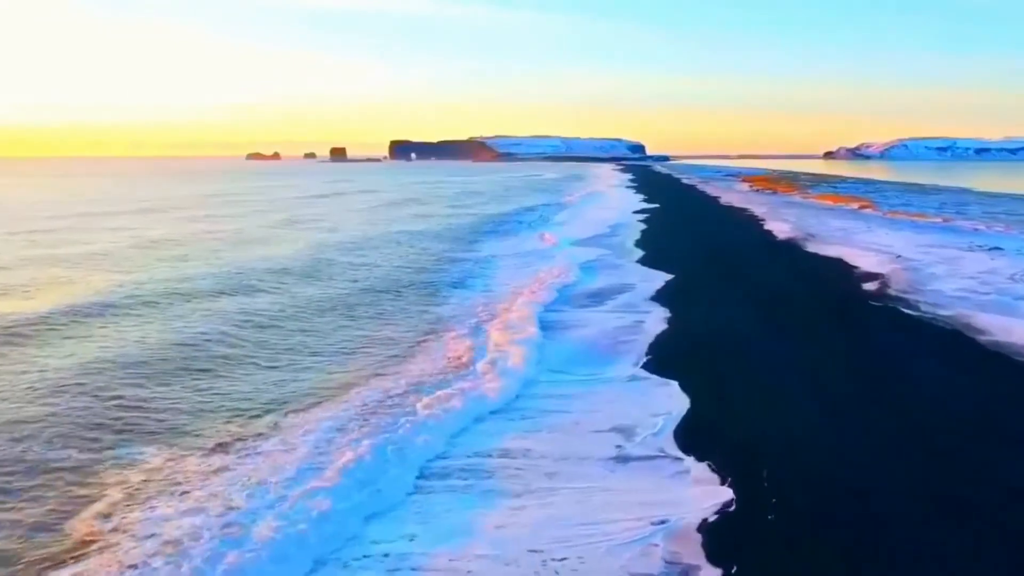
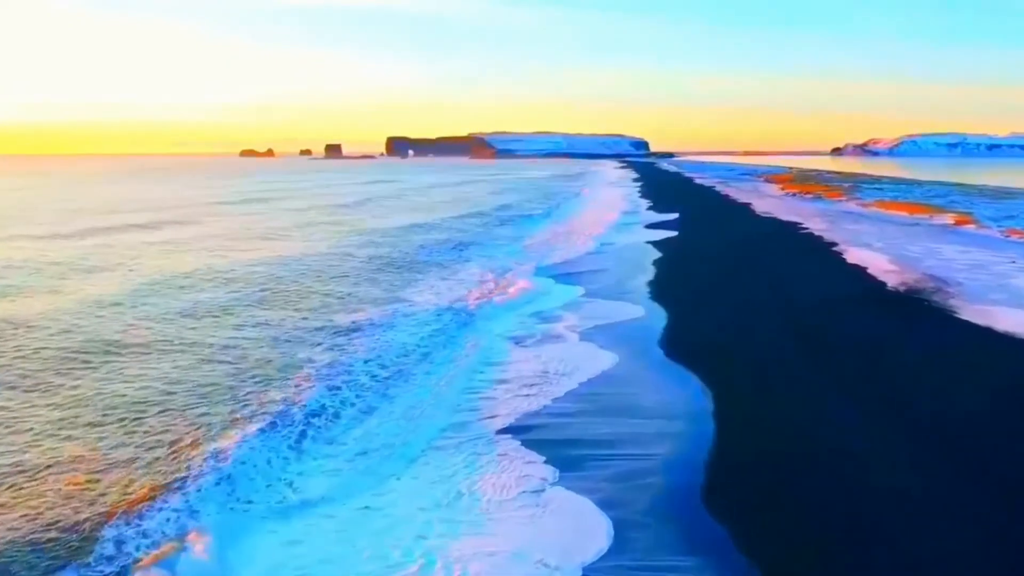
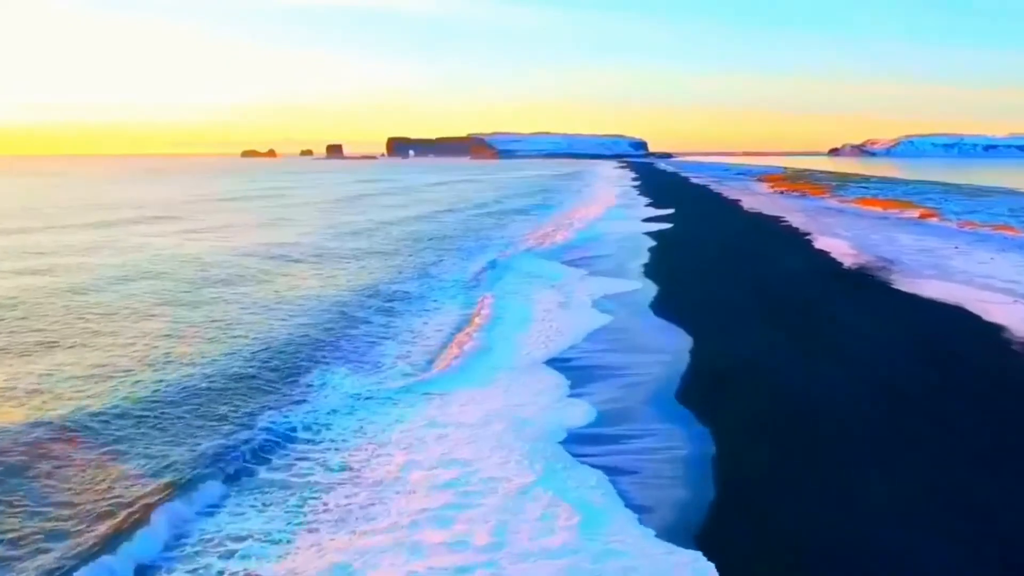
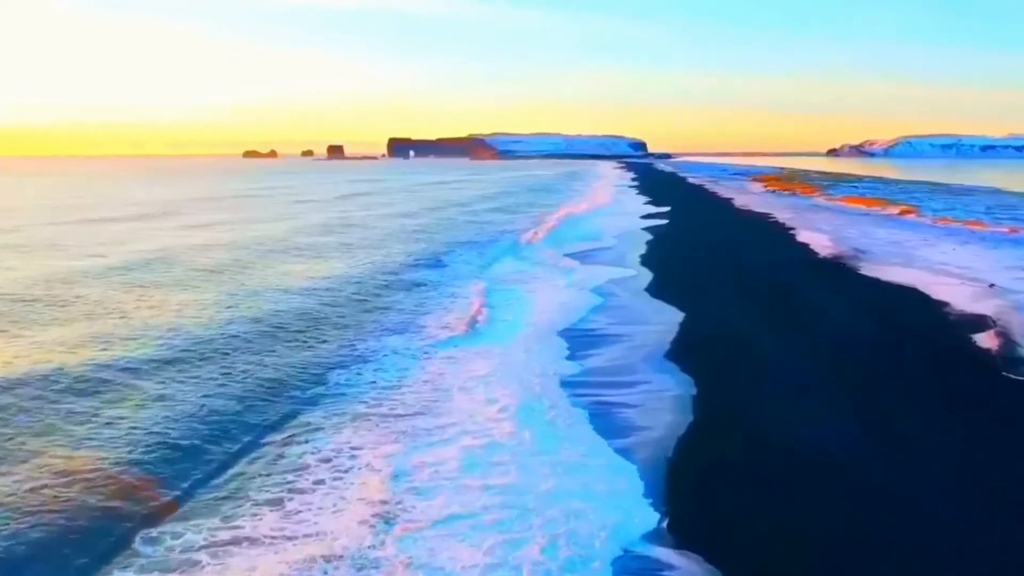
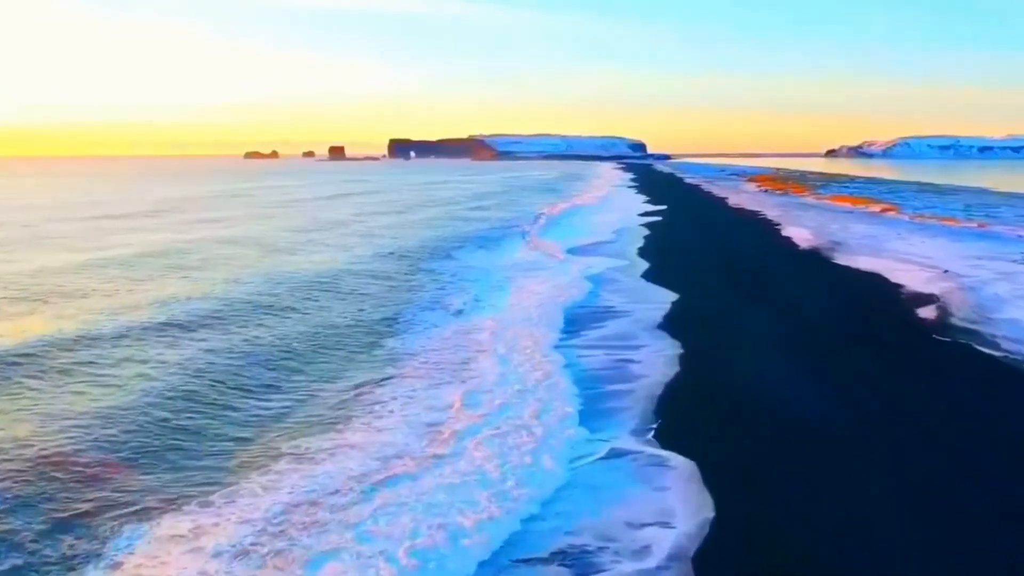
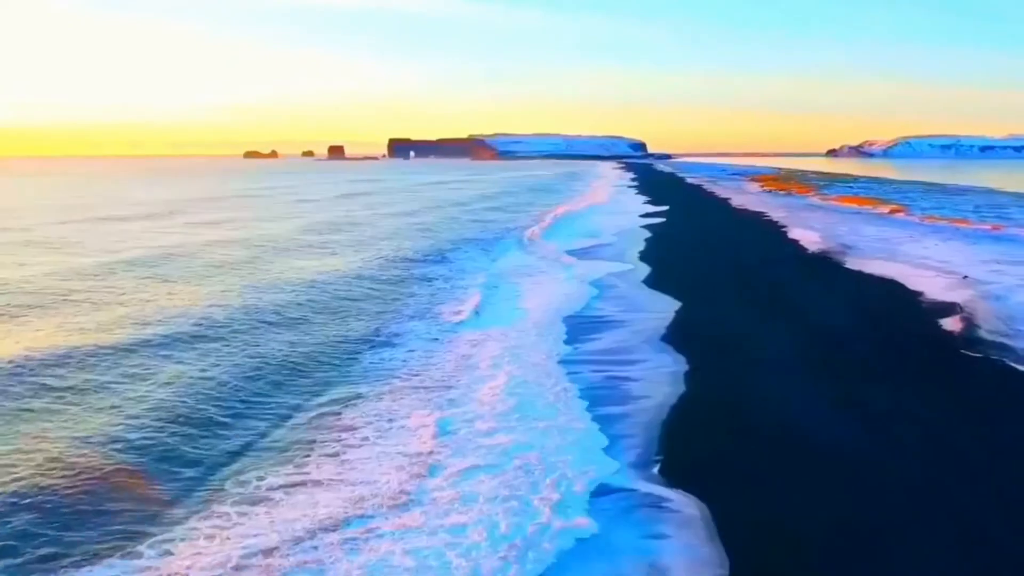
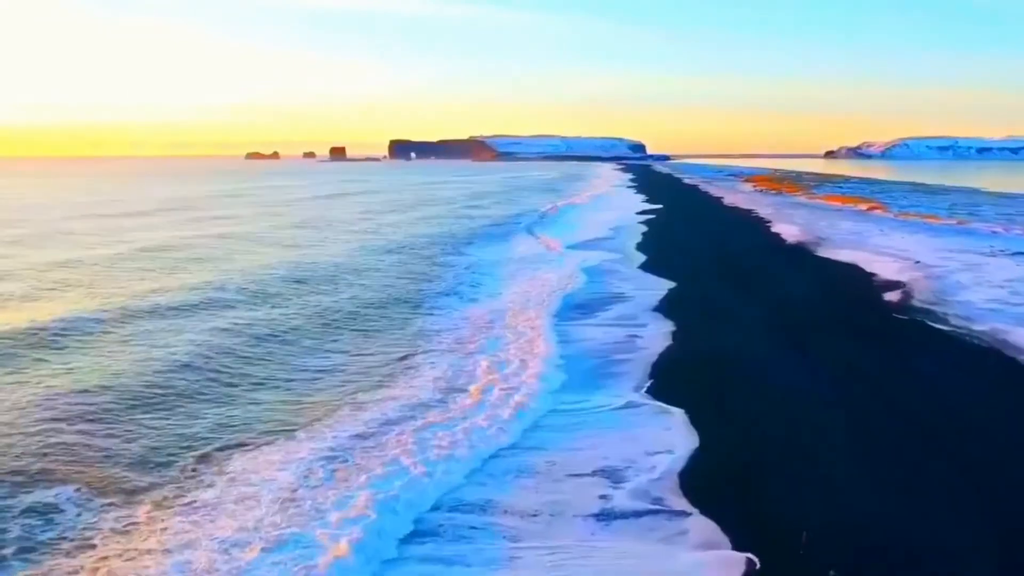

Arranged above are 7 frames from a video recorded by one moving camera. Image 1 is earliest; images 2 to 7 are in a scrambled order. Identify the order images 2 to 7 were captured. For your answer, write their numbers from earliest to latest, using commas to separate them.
7, 5, 6, 4, 3, 2
